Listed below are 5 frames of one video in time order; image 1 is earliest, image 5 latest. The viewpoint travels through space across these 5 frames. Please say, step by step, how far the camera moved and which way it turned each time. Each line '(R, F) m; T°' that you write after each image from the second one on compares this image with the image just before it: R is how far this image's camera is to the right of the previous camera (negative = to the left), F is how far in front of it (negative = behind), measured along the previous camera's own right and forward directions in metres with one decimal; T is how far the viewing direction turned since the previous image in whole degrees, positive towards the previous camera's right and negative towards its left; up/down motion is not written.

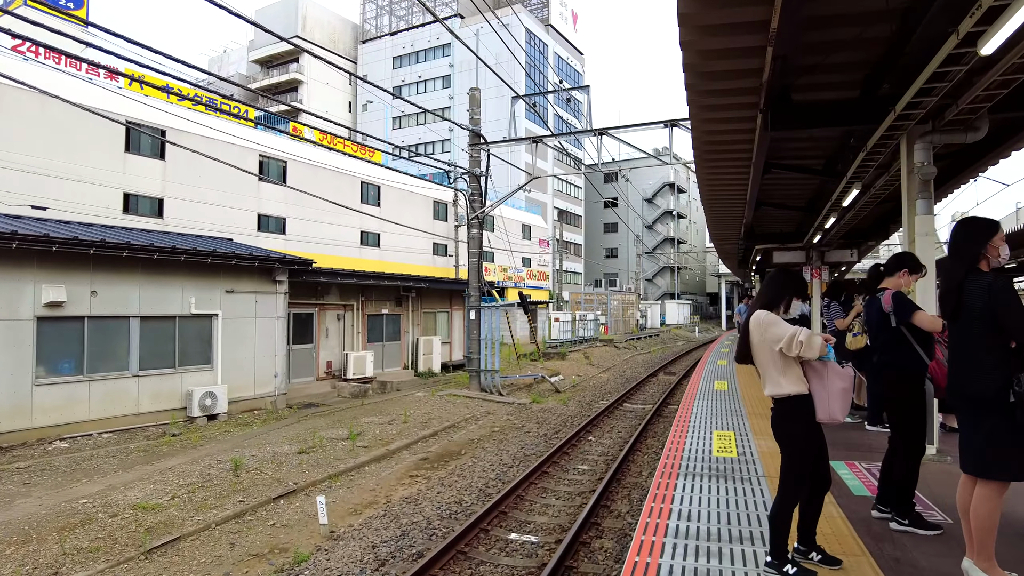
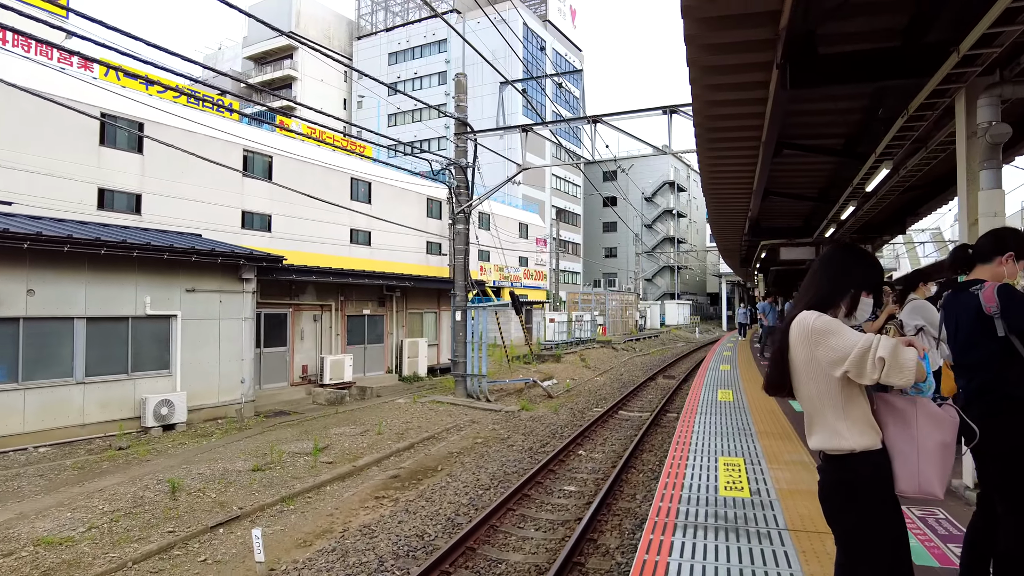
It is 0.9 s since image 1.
(+0.2, +0.9) m; 0°
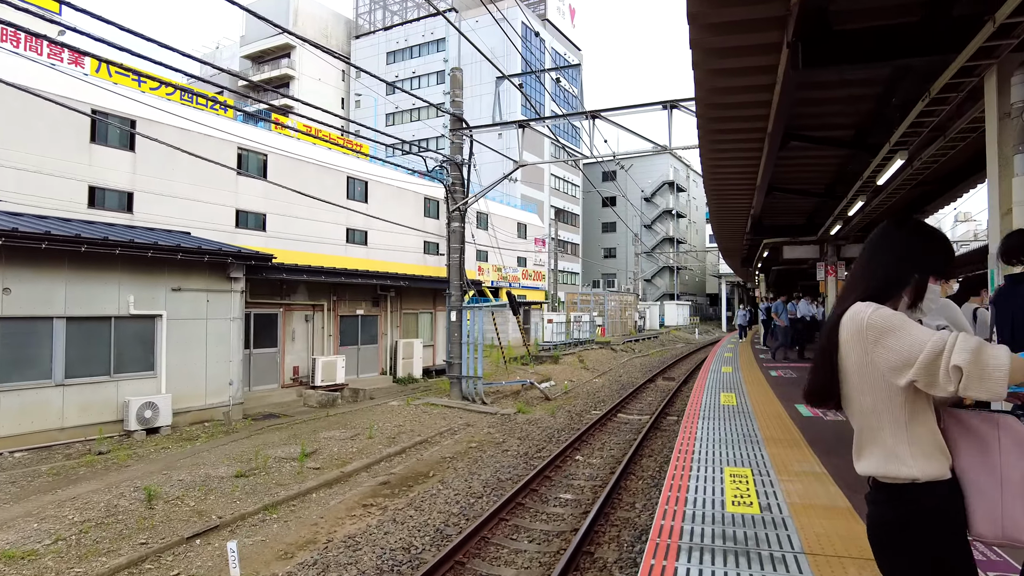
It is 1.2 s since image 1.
(+0.1, +0.3) m; 0°
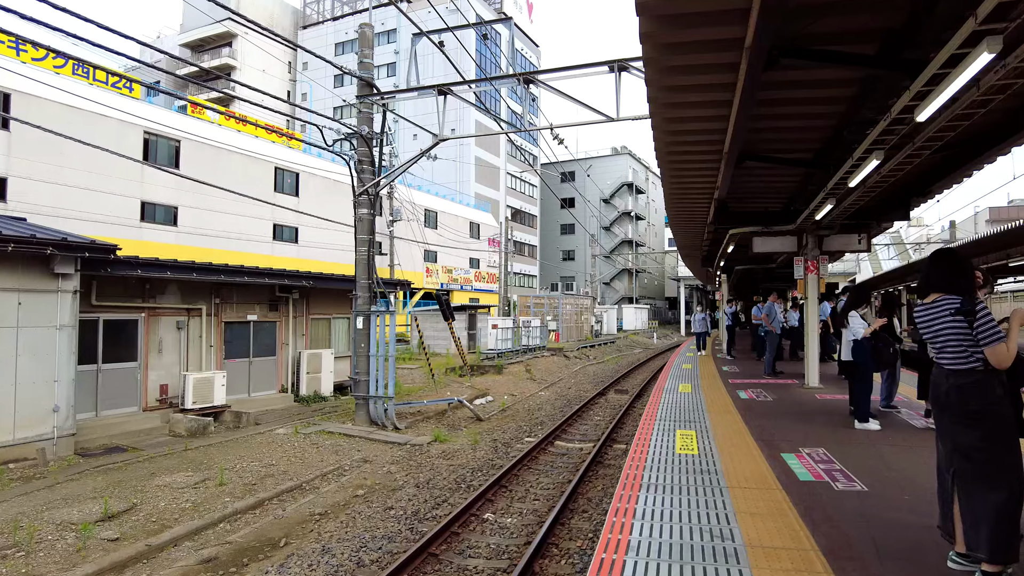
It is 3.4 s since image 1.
(+0.7, +2.1) m; +3°
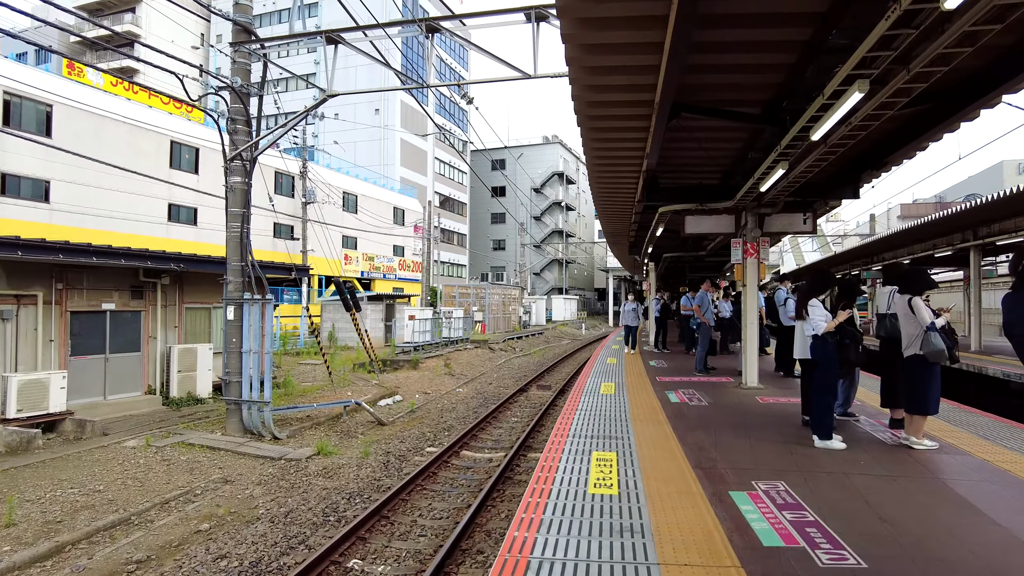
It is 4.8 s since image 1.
(+0.4, +1.3) m; +6°
